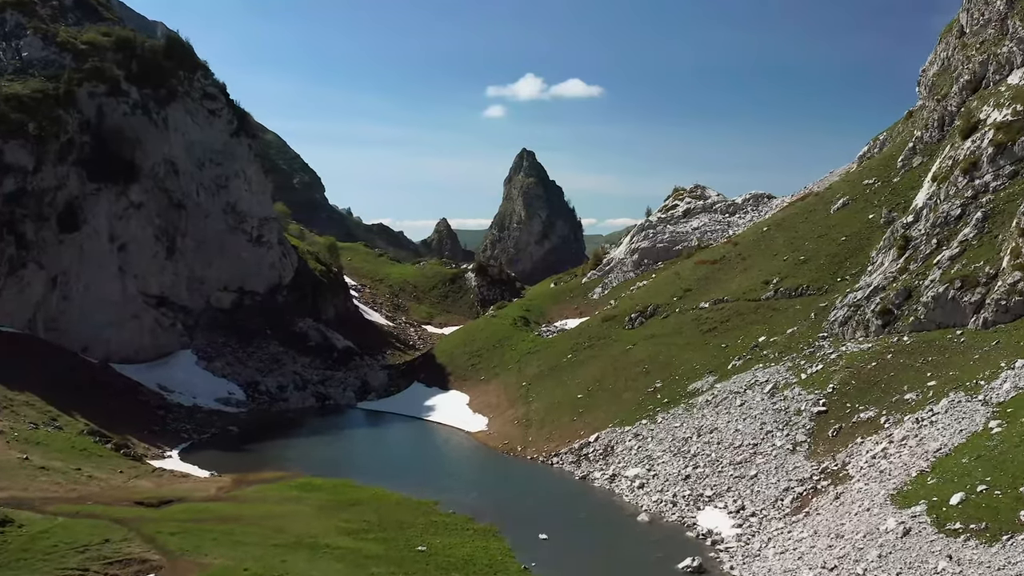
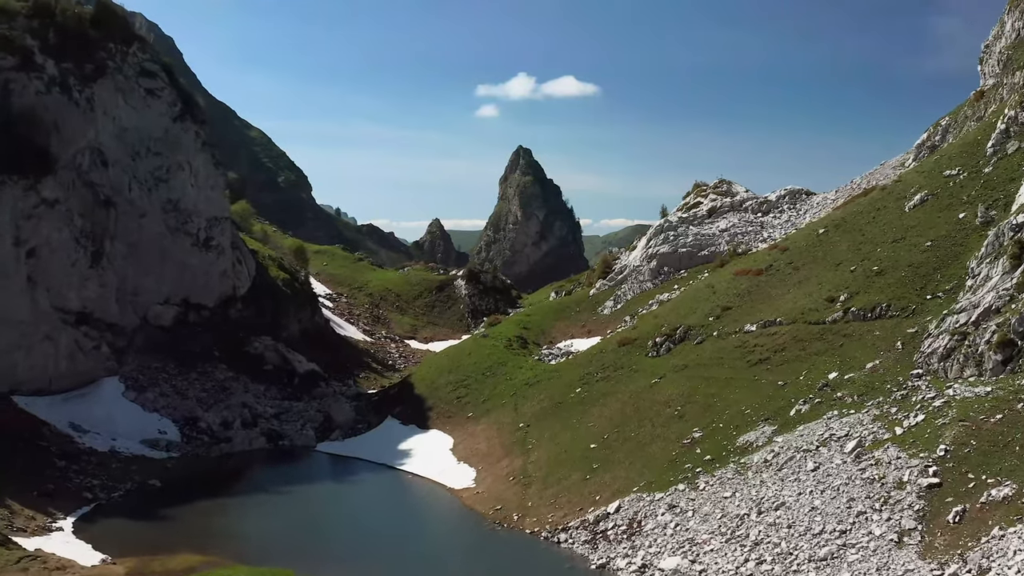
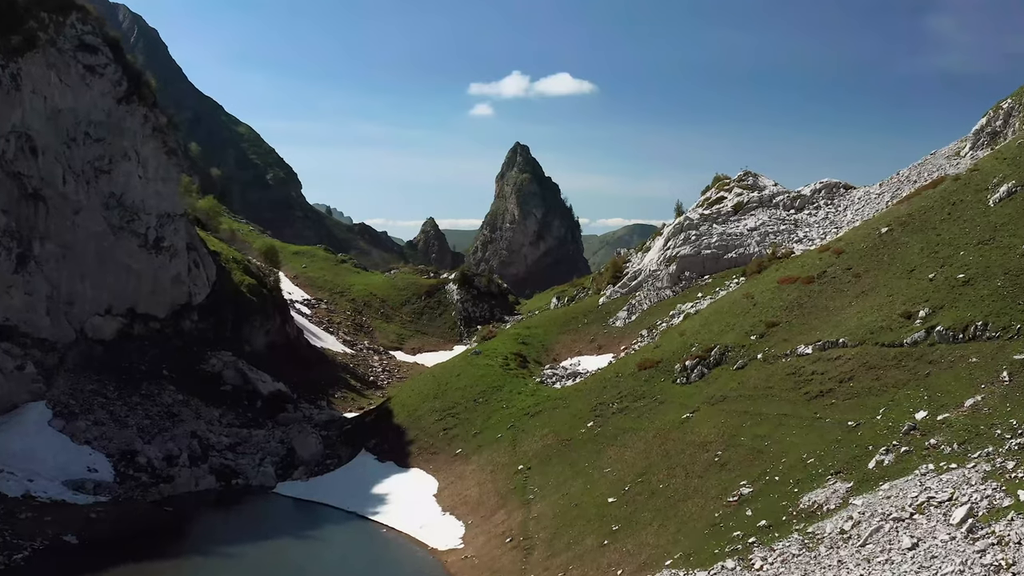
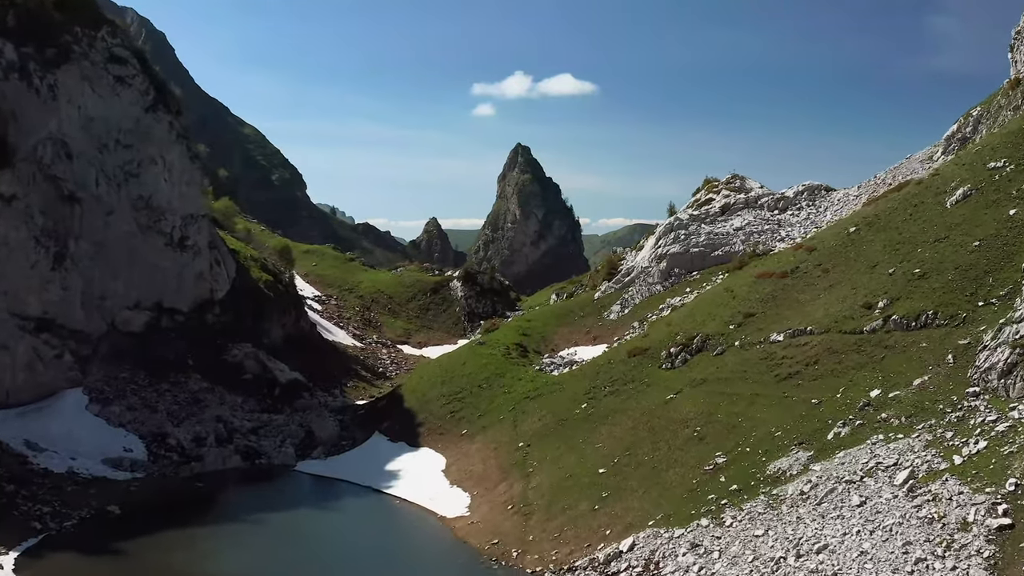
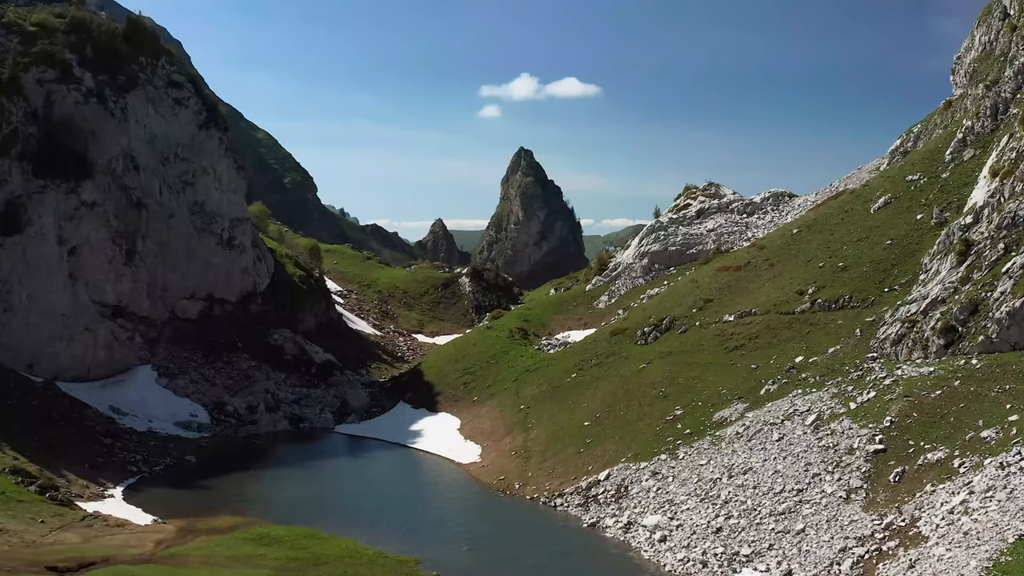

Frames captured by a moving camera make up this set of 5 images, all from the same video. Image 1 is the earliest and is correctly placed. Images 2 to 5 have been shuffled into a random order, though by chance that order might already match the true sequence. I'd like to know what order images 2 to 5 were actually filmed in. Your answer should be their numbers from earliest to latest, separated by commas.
5, 2, 4, 3
